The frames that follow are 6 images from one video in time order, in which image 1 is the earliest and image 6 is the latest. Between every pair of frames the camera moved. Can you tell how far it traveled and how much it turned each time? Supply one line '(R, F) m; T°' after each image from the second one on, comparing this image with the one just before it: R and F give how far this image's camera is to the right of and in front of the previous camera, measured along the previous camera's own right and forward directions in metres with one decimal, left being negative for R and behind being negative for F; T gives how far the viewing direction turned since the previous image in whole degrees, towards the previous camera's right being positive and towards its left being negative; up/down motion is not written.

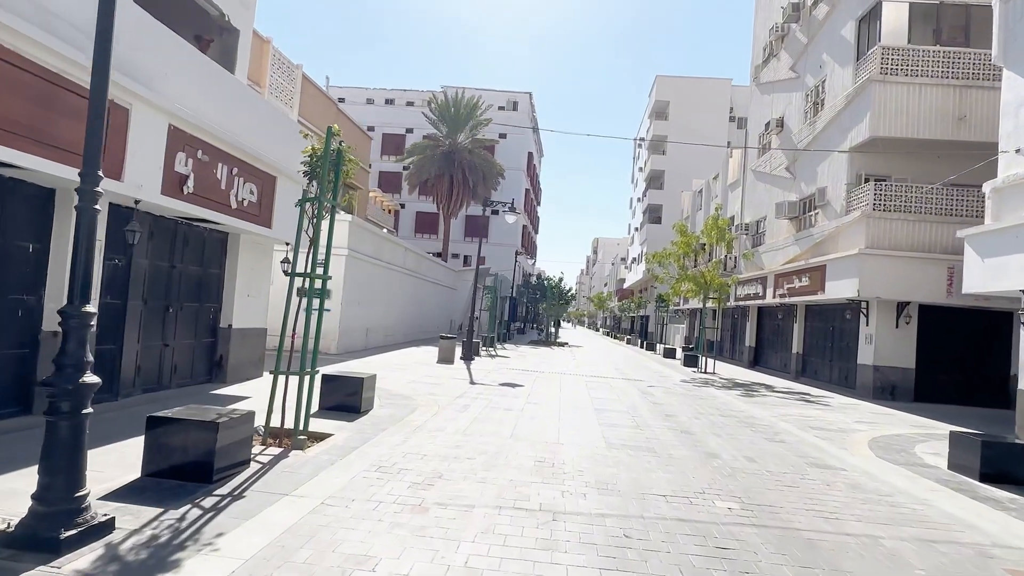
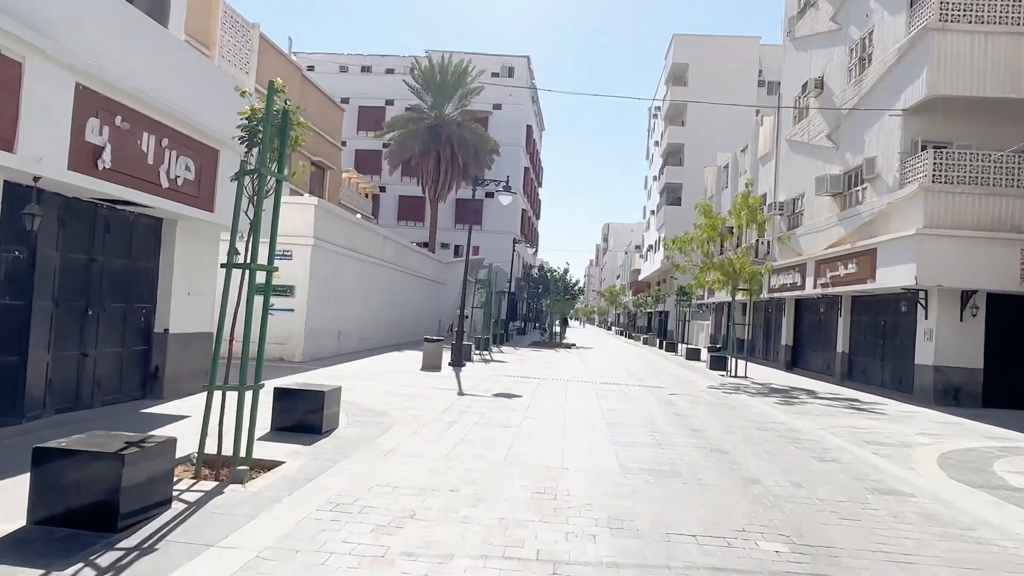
(+0.4, +3.5) m; -1°
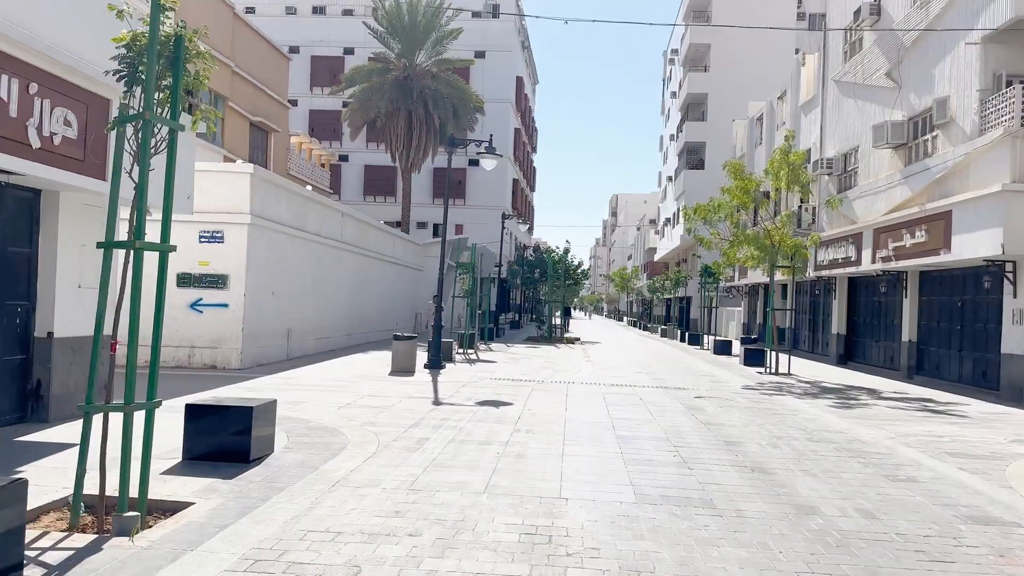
(+0.5, +3.8) m; -1°
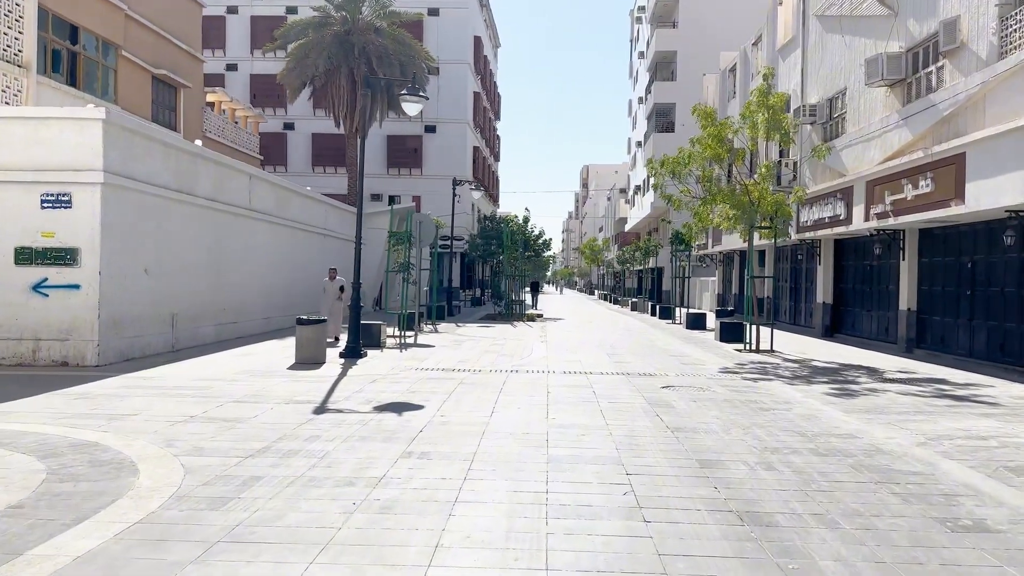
(+0.8, +2.8) m; +2°
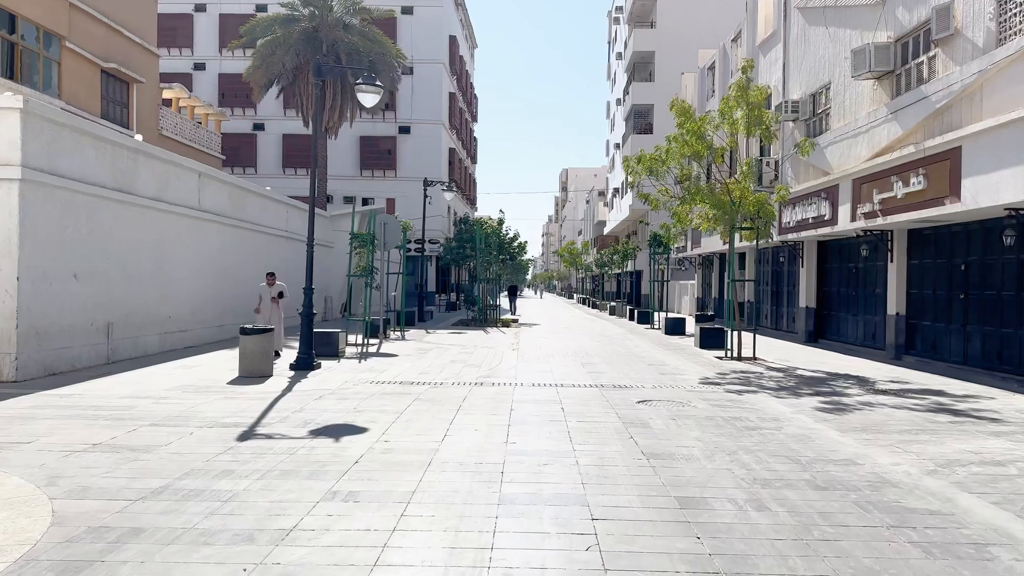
(+0.3, +1.0) m; +1°
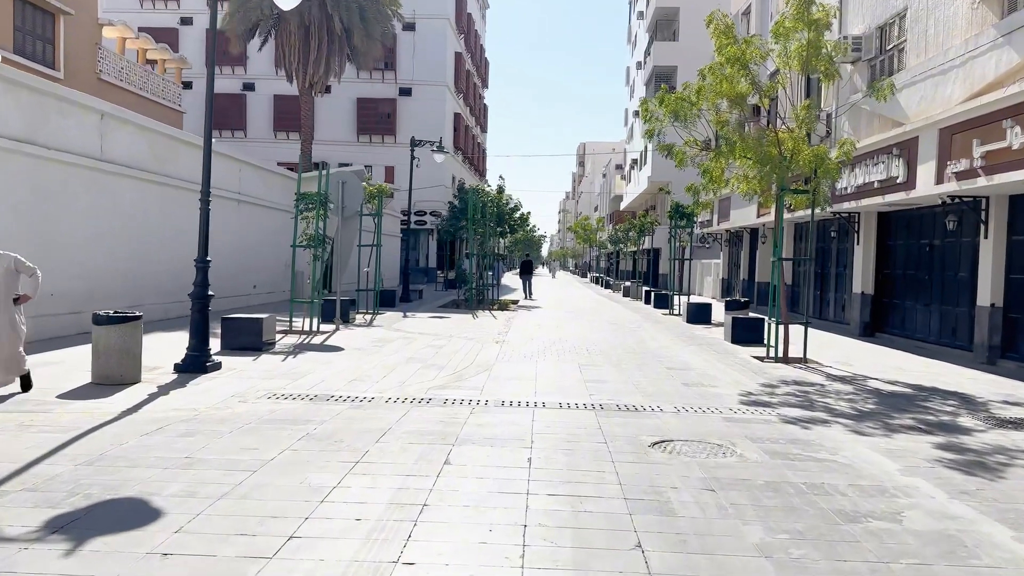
(+0.6, +3.6) m; -1°
